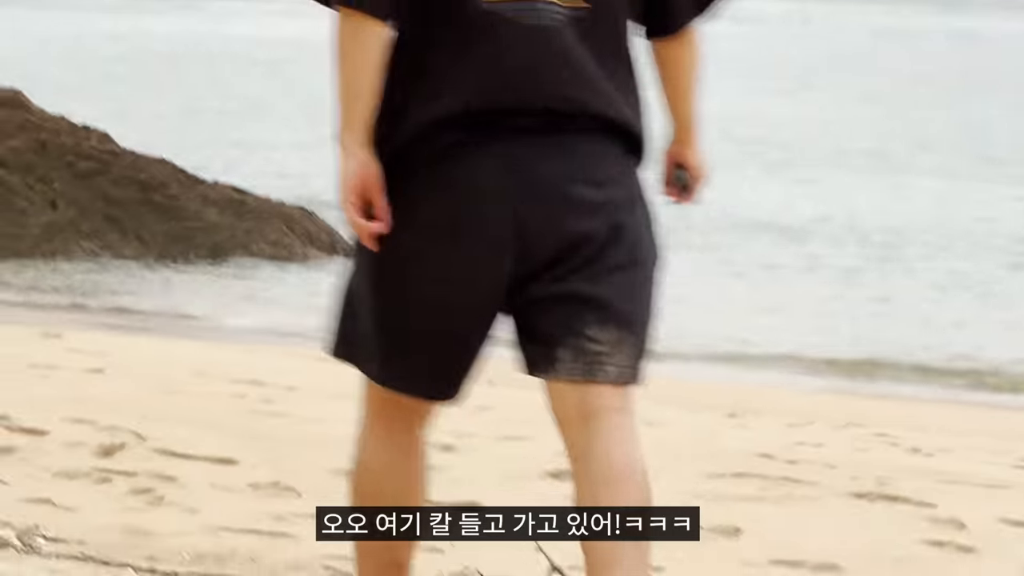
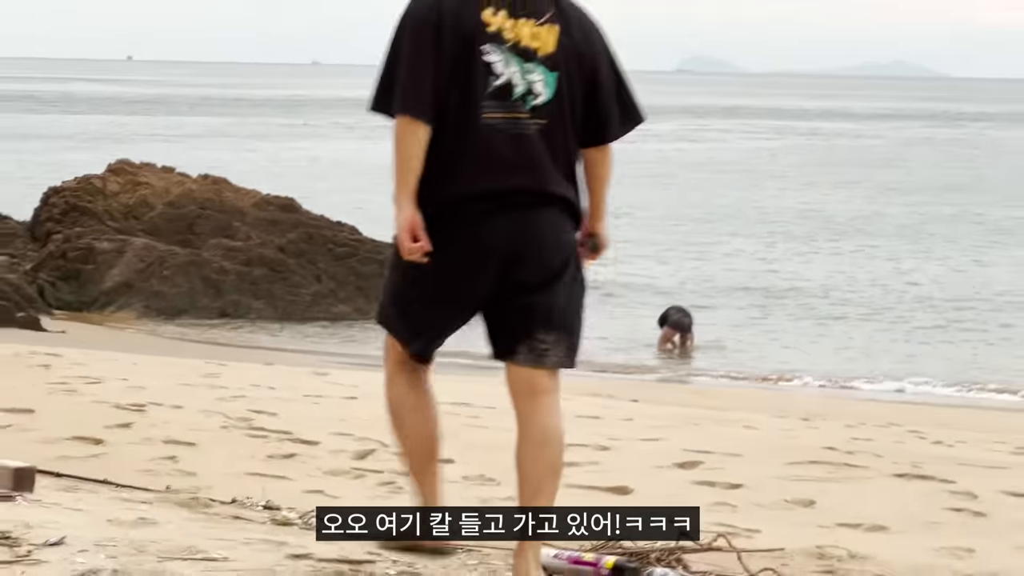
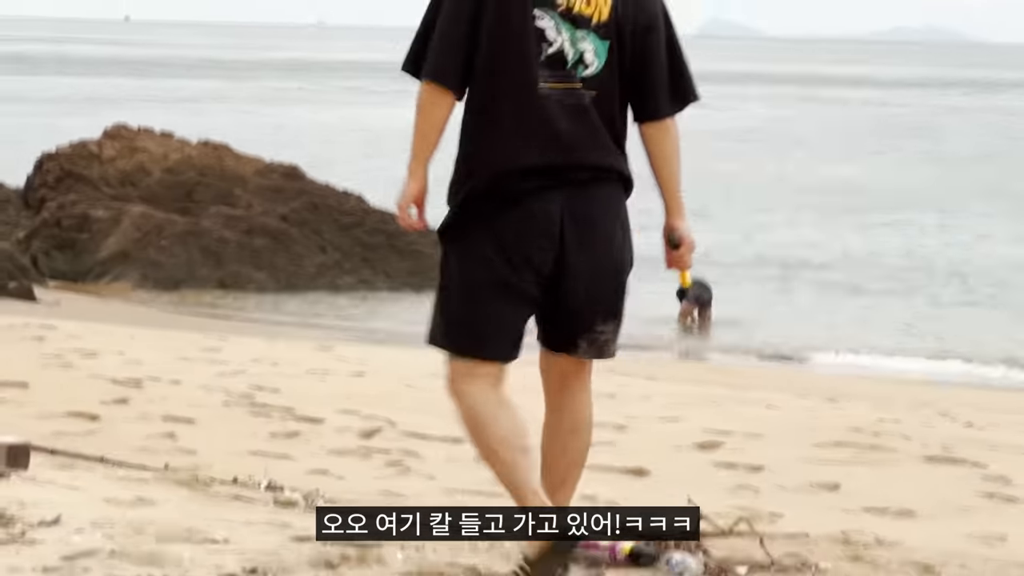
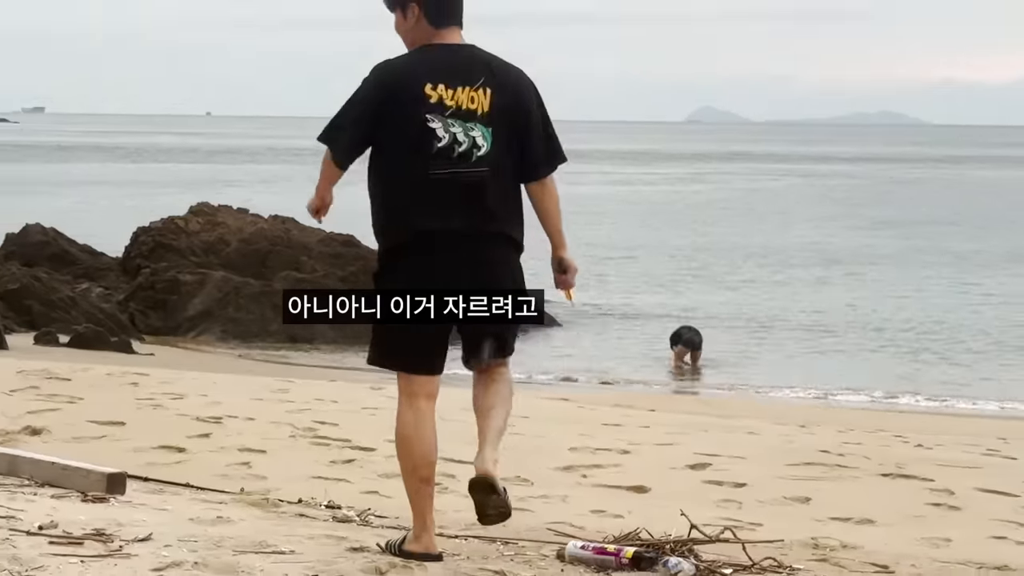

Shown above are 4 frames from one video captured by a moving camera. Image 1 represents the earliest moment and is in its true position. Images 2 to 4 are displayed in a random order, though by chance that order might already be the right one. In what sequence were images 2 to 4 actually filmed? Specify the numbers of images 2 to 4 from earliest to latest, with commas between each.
3, 2, 4
